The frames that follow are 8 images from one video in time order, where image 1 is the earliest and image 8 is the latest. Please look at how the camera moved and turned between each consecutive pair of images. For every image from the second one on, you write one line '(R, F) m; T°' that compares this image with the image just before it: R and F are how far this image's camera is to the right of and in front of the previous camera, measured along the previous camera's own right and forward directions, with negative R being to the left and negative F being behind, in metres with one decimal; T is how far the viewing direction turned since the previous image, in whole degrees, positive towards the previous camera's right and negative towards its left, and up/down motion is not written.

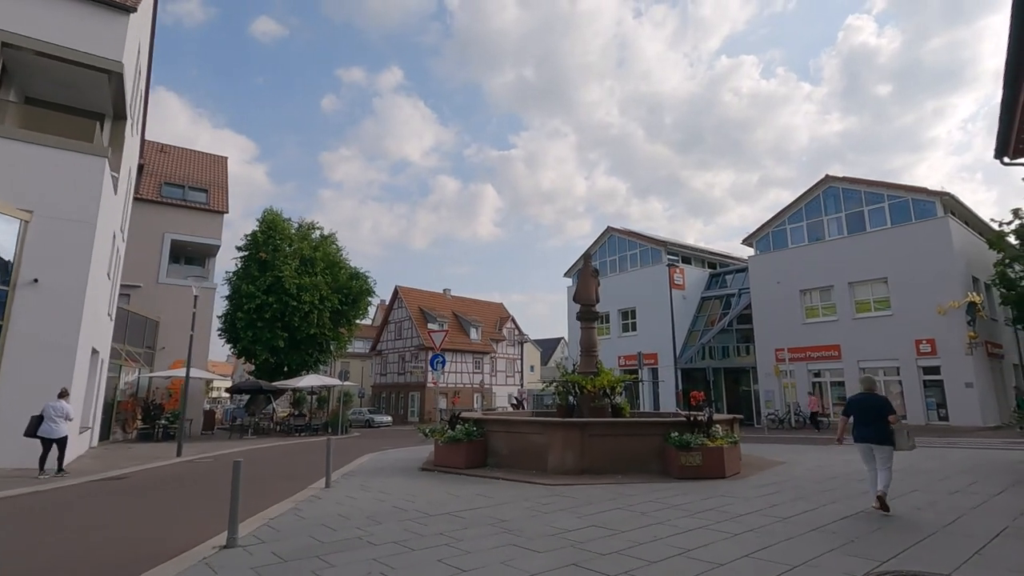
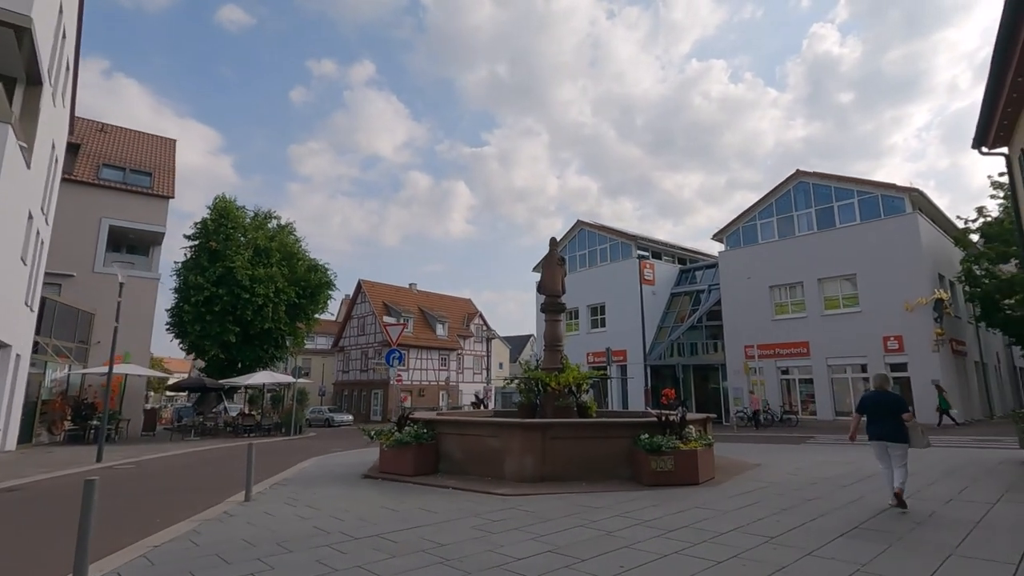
(+0.2, +1.0) m; +3°
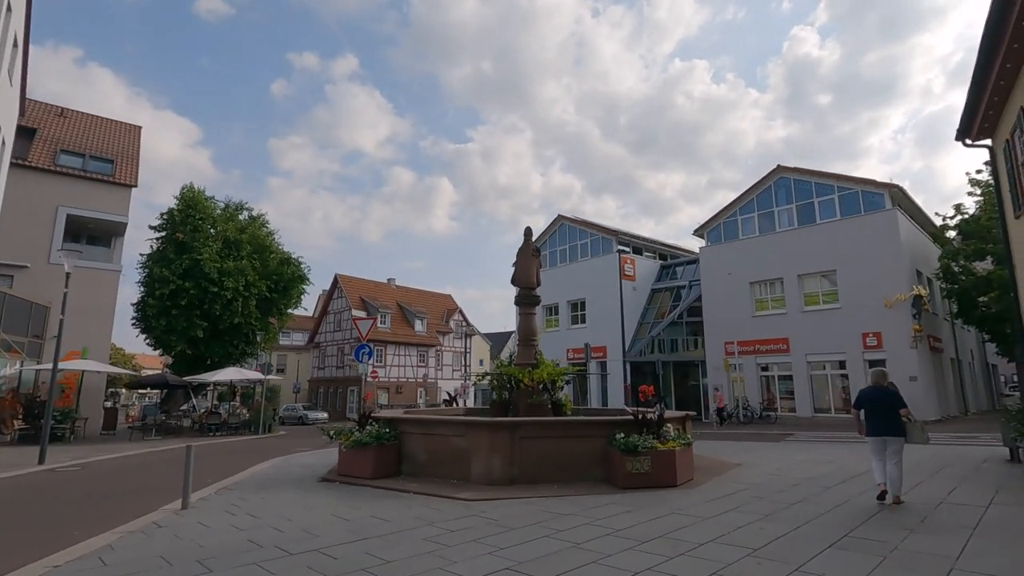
(+0.2, +0.6) m; +2°
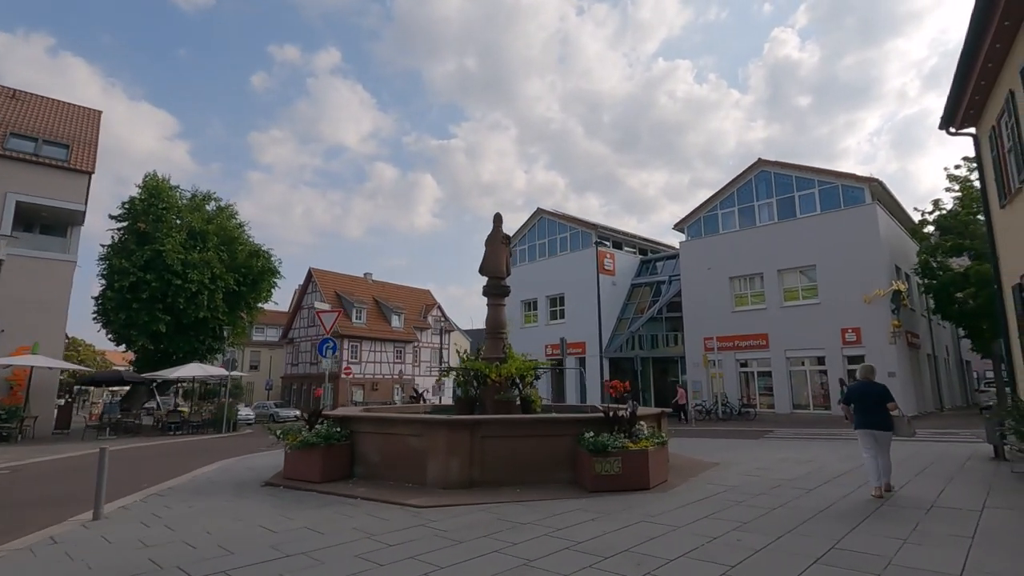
(+0.3, +0.7) m; +2°
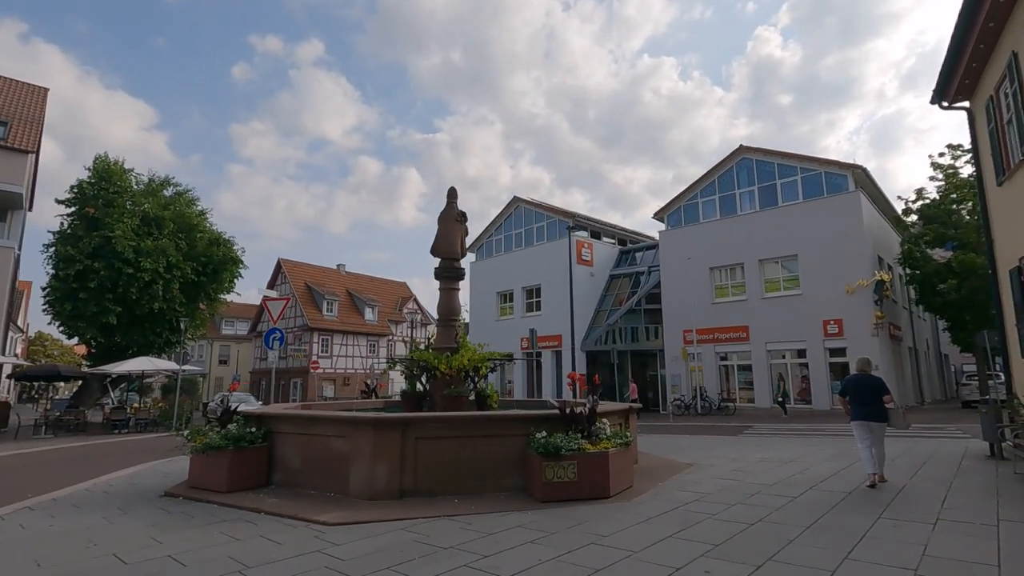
(+0.5, +1.1) m; +2°
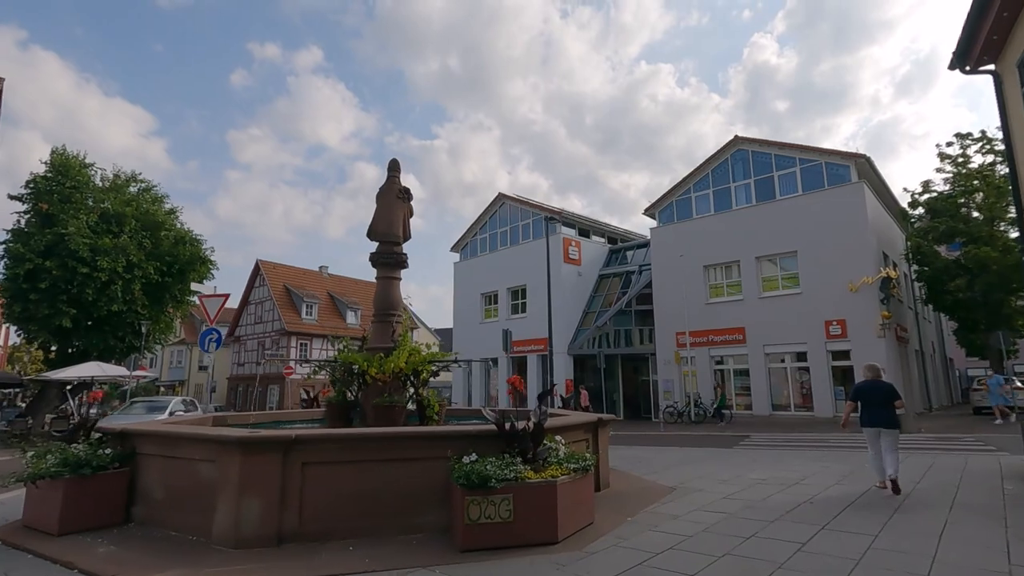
(+0.7, +1.6) m; 0°
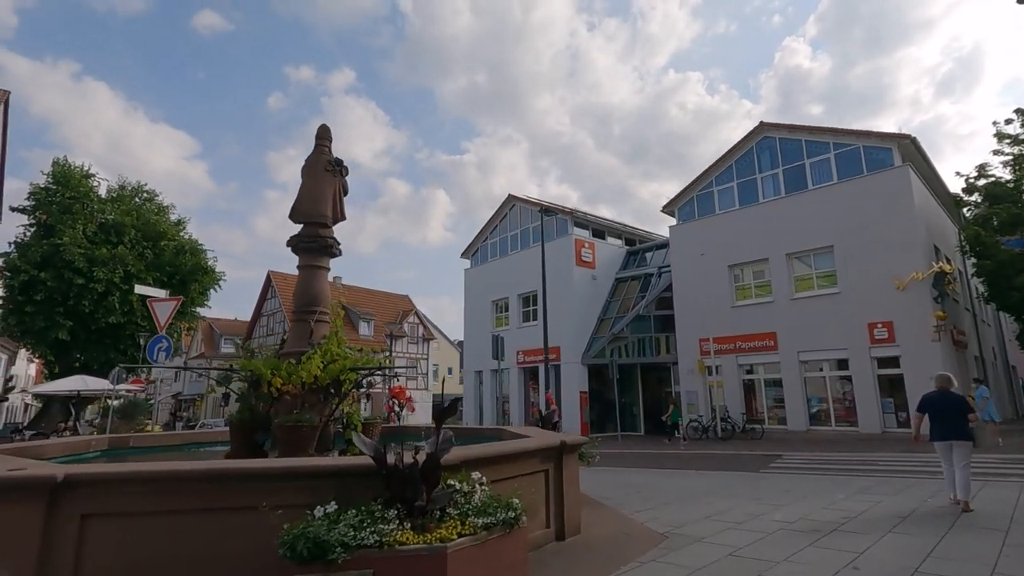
(+0.9, +1.7) m; -3°
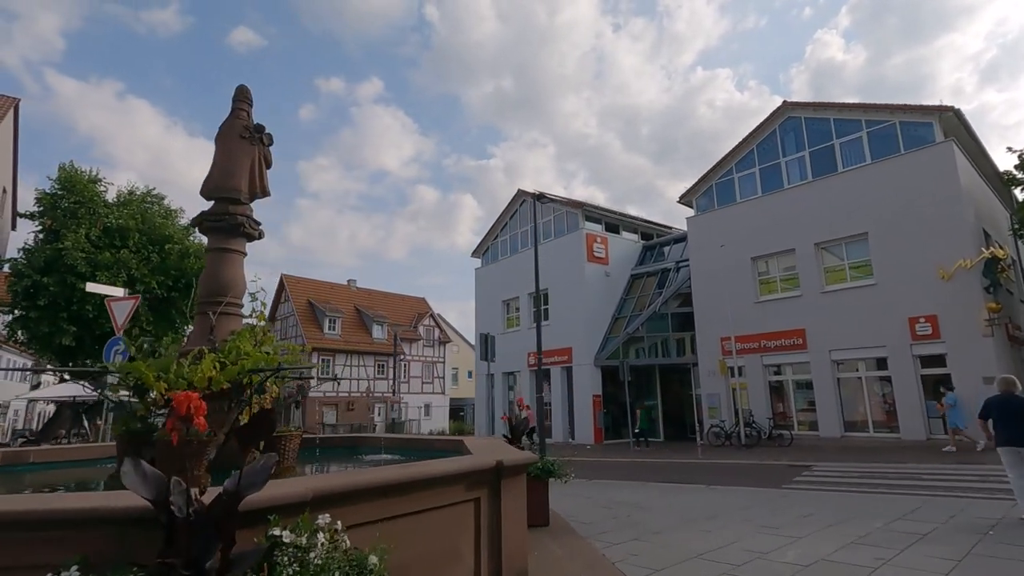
(+0.8, +1.2) m; -3°
